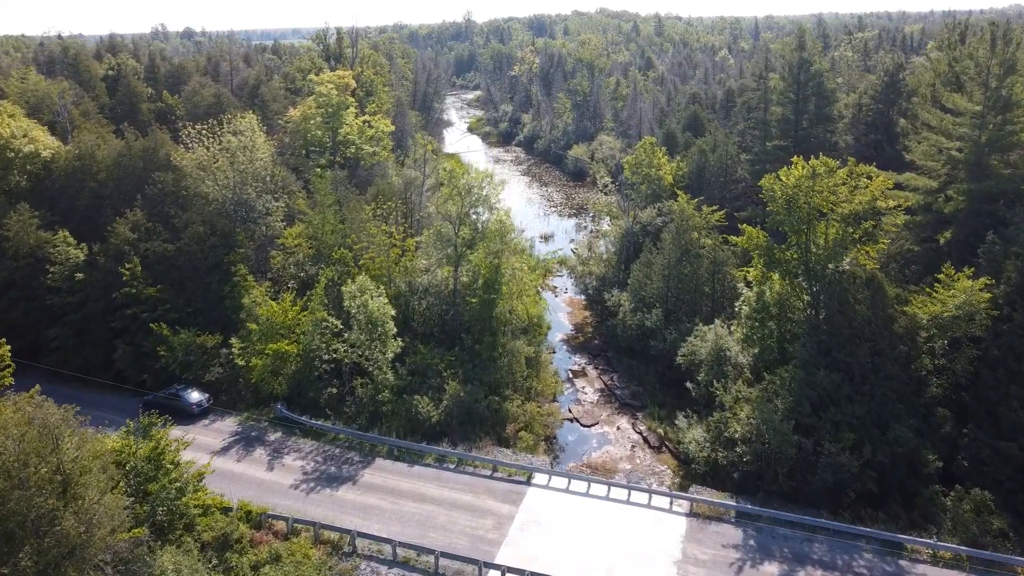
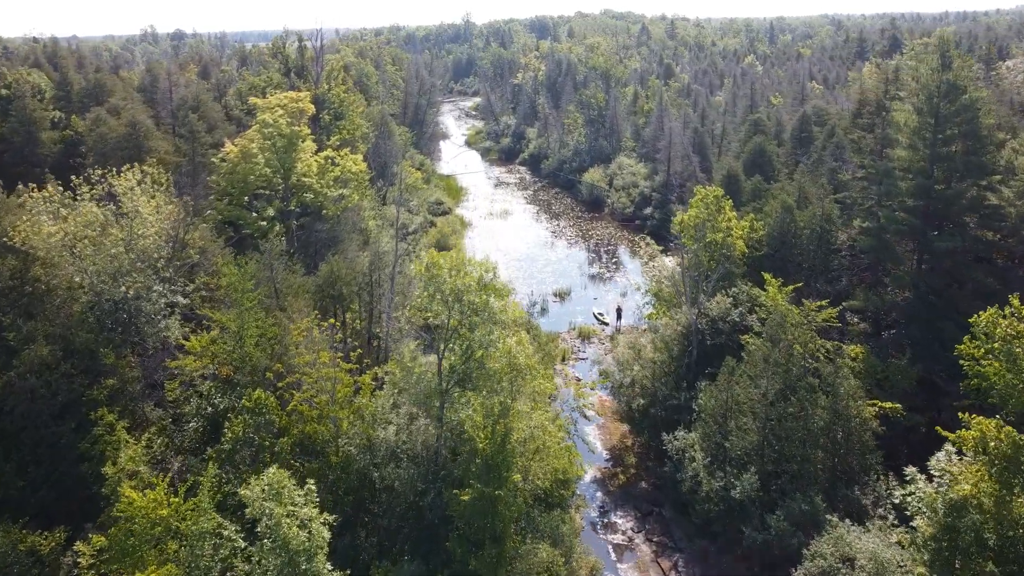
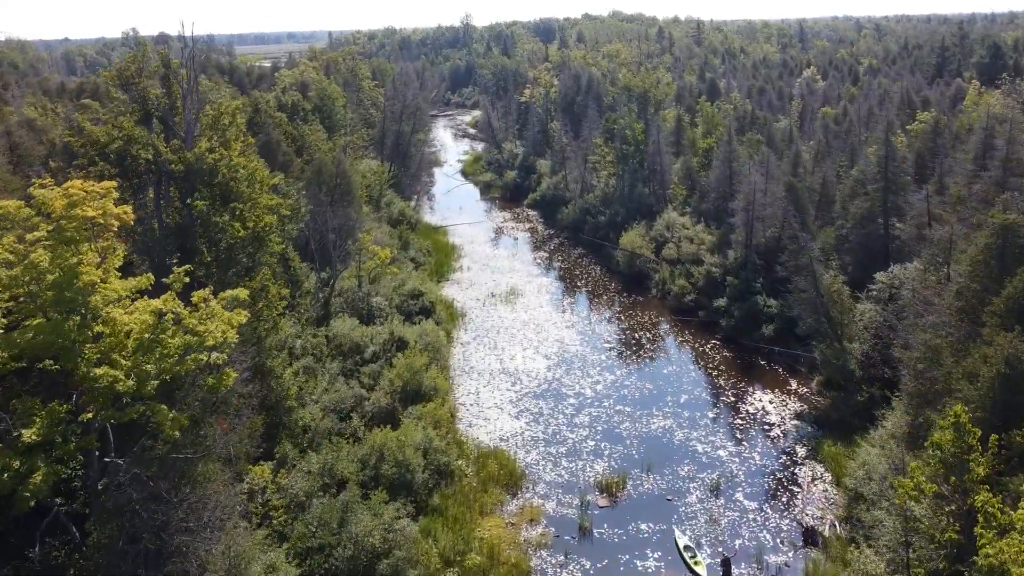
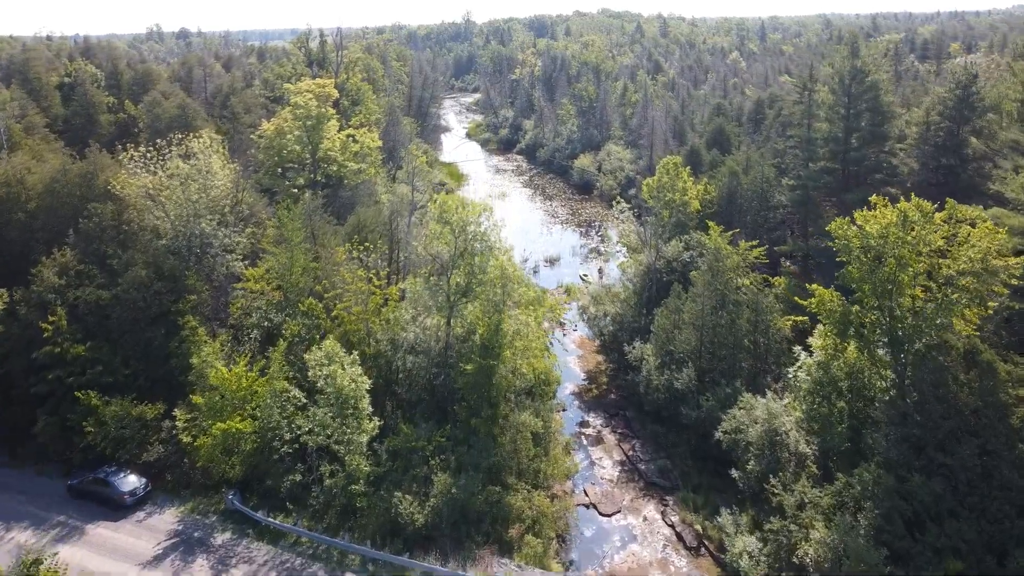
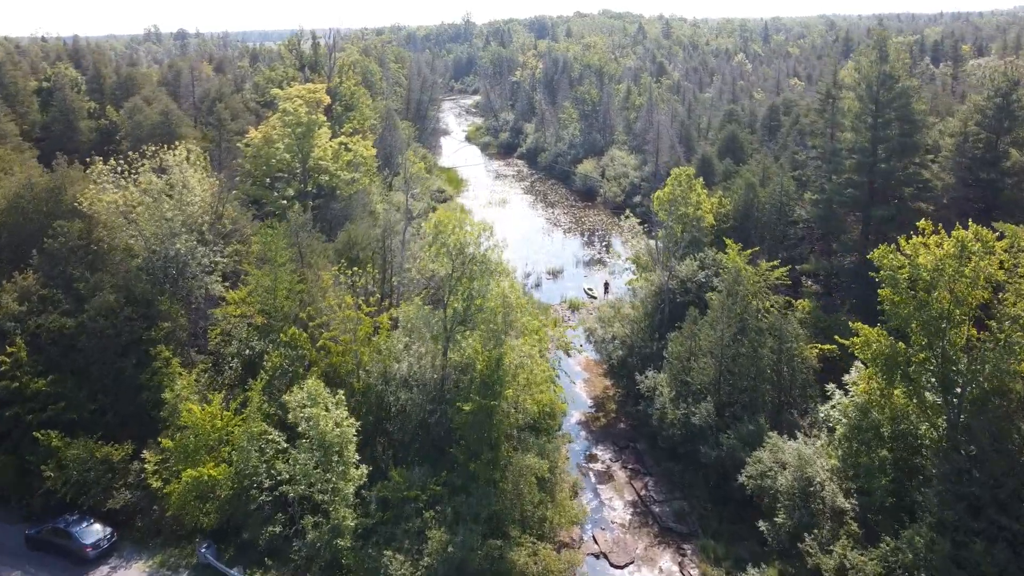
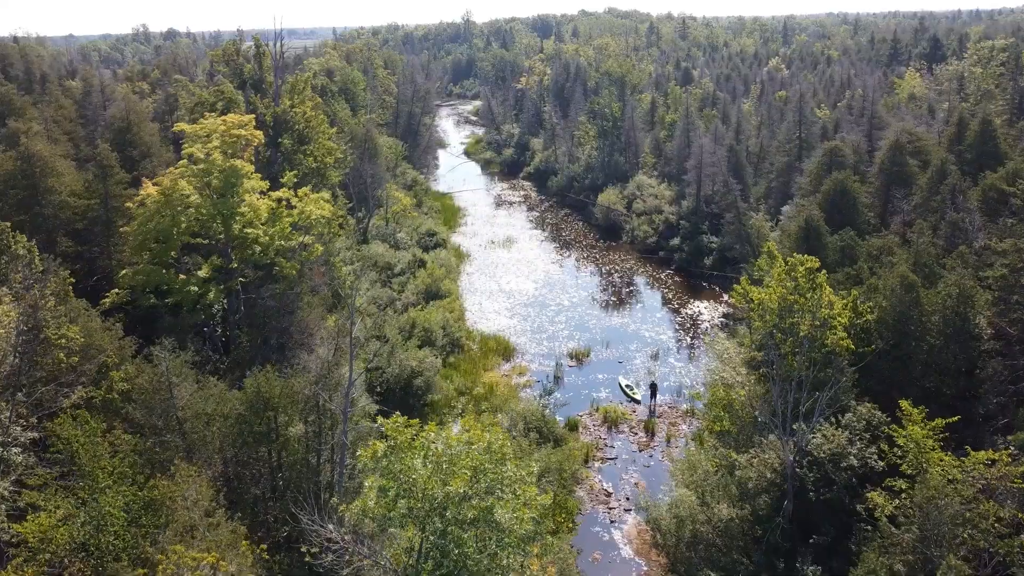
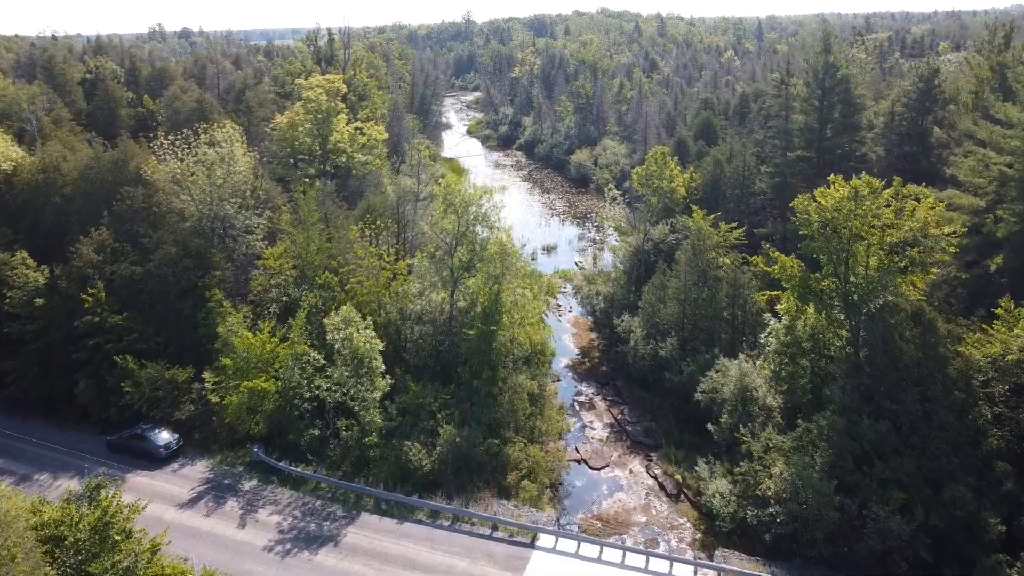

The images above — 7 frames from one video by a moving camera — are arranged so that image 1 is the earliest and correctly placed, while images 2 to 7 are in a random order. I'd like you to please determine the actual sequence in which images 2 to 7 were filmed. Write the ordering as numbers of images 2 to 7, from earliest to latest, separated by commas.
7, 4, 5, 2, 6, 3
